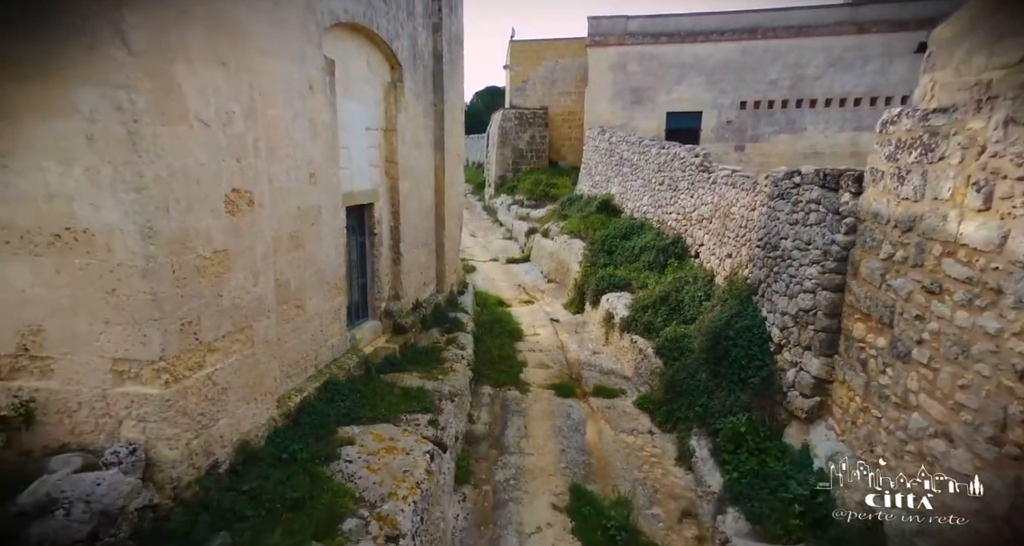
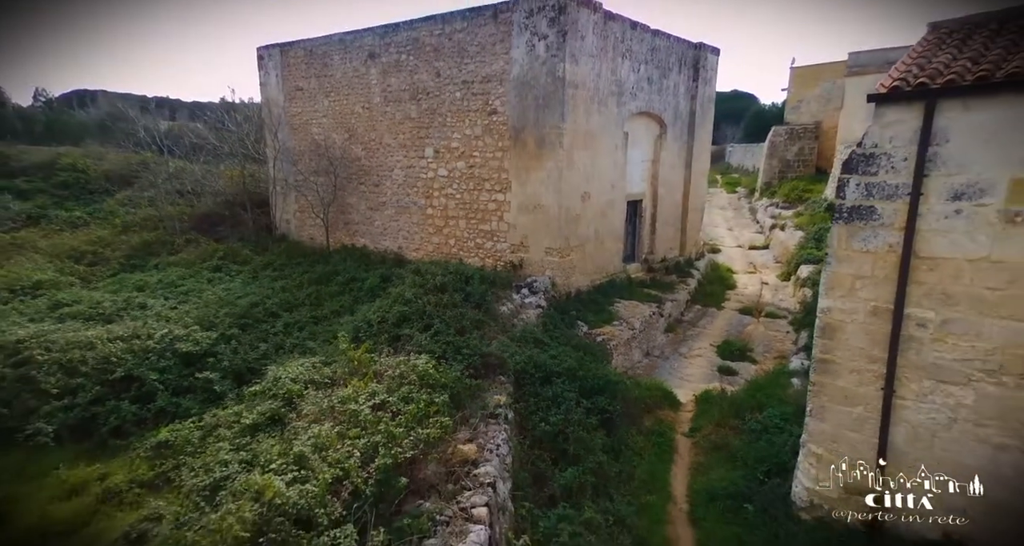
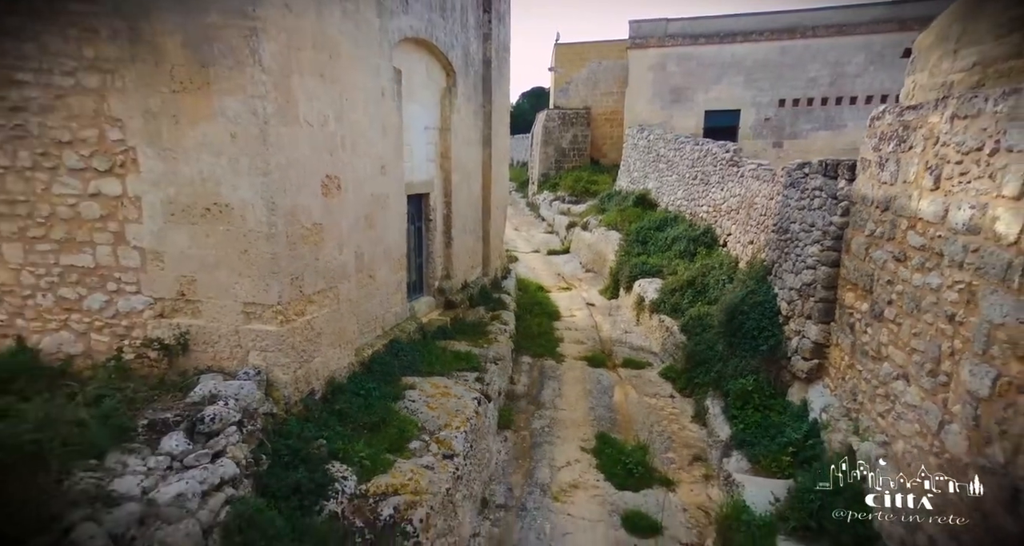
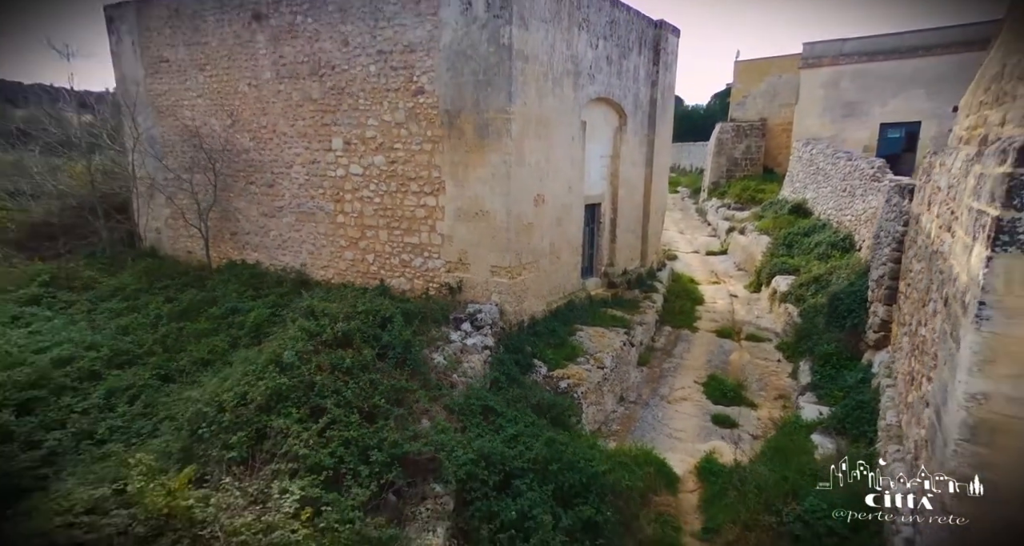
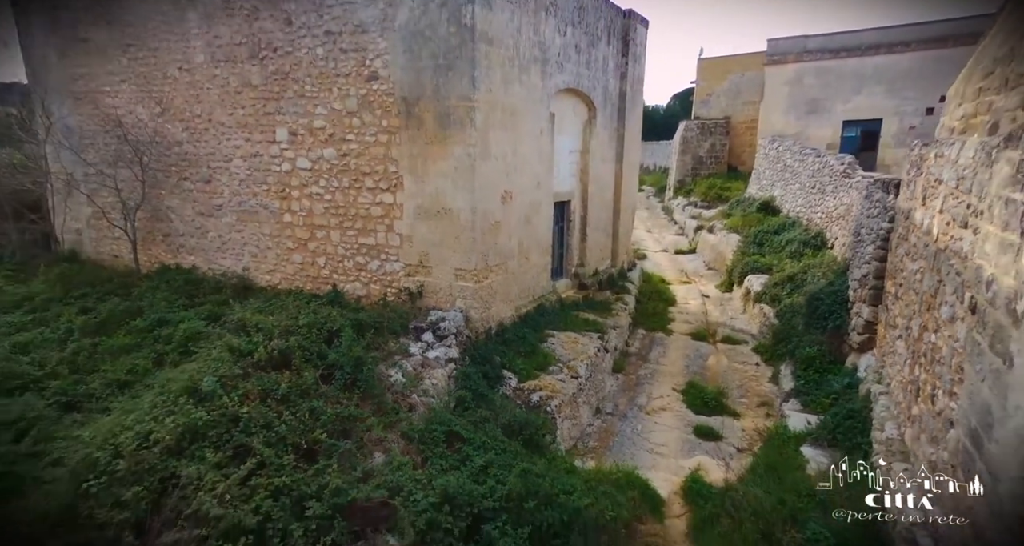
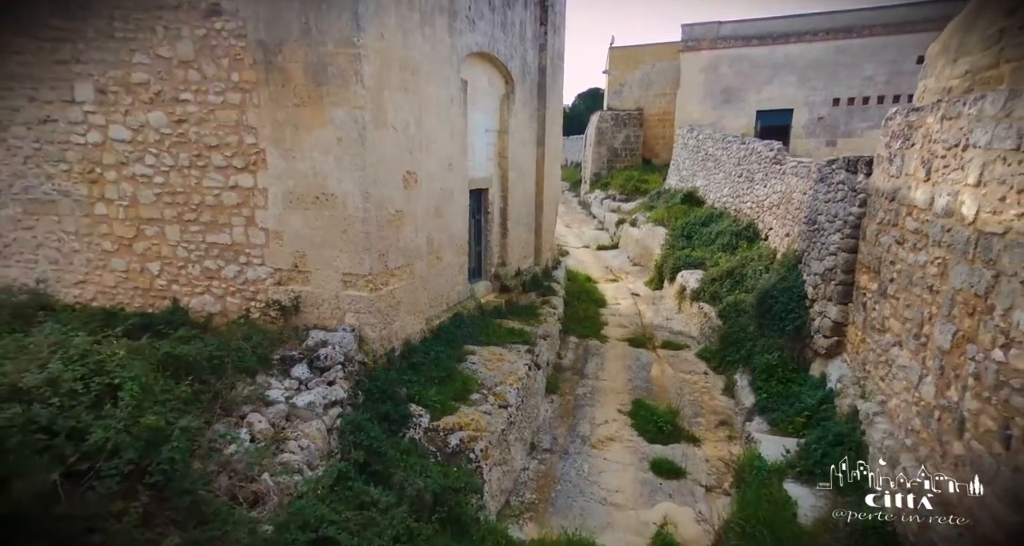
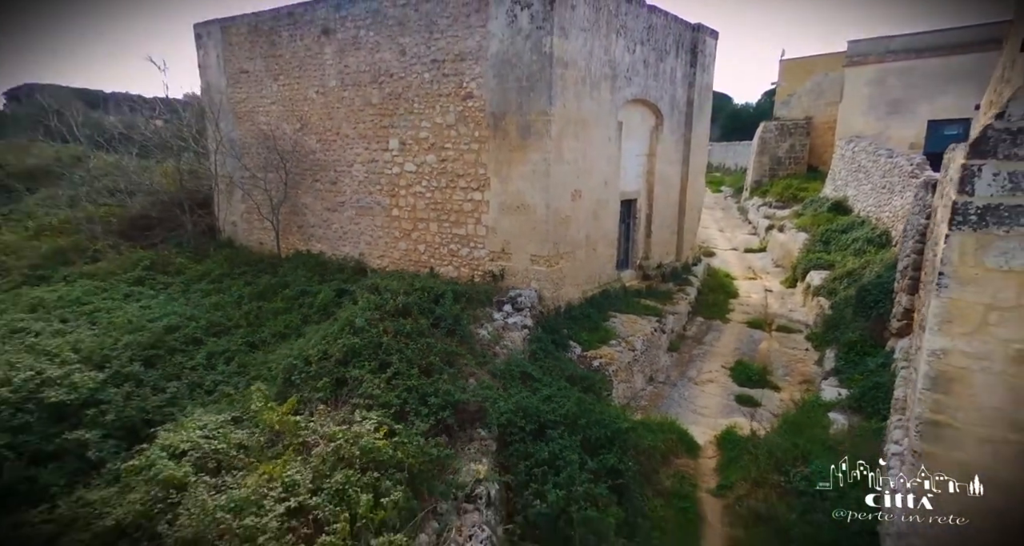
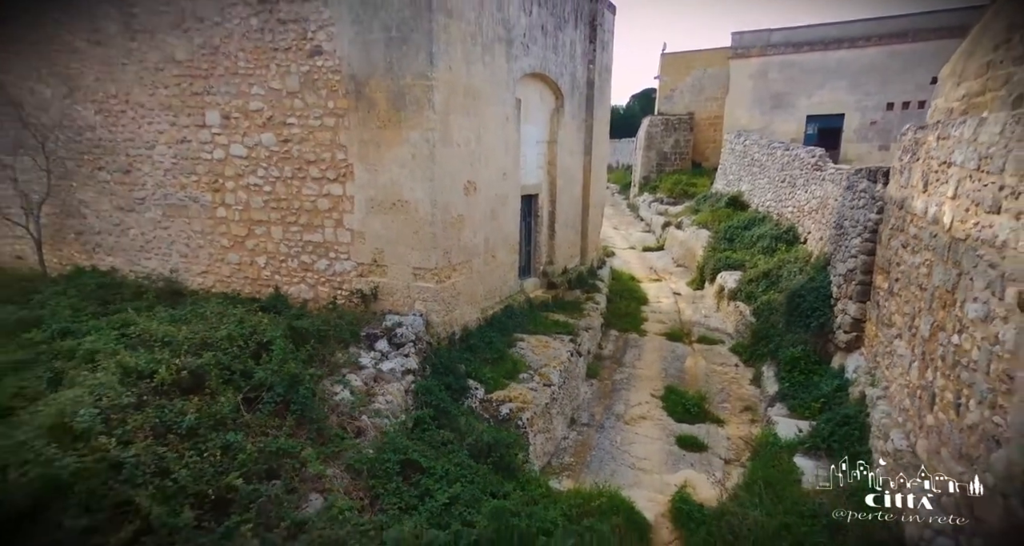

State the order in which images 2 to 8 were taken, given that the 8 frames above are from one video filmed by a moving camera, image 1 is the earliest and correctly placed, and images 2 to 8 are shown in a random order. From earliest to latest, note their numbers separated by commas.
3, 6, 8, 5, 4, 7, 2
